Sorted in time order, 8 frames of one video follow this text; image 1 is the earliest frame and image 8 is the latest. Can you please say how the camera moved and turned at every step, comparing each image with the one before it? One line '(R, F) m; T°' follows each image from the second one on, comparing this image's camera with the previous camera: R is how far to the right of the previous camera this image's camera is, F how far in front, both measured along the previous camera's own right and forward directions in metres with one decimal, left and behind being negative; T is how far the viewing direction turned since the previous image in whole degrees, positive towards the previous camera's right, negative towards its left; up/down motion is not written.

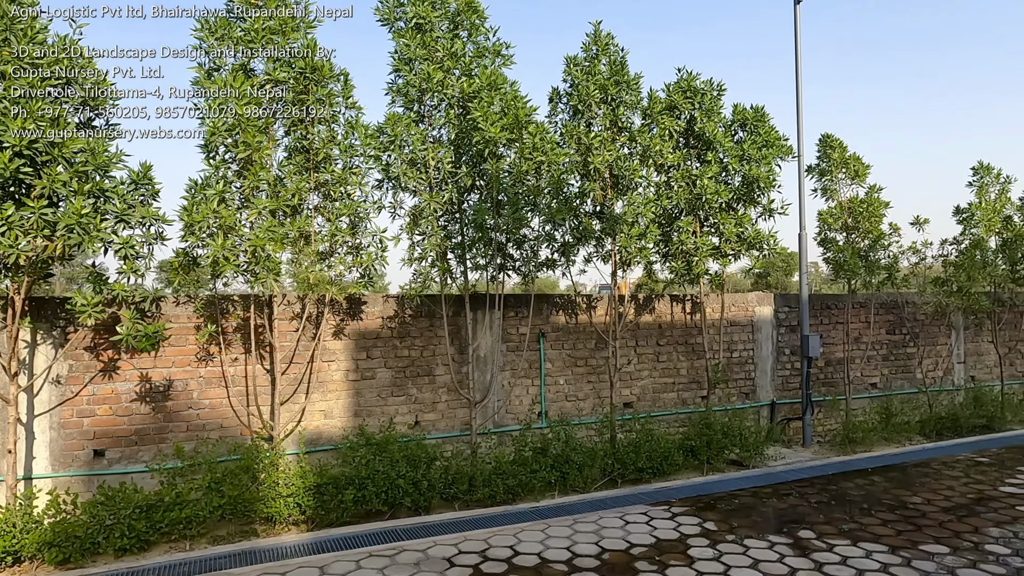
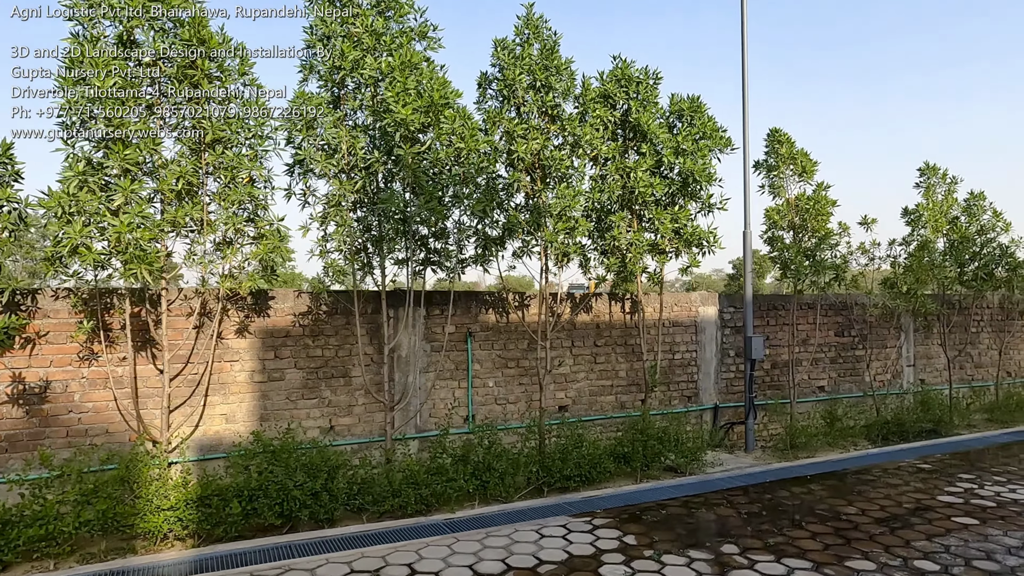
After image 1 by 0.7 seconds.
(+0.5, +0.4) m; +2°
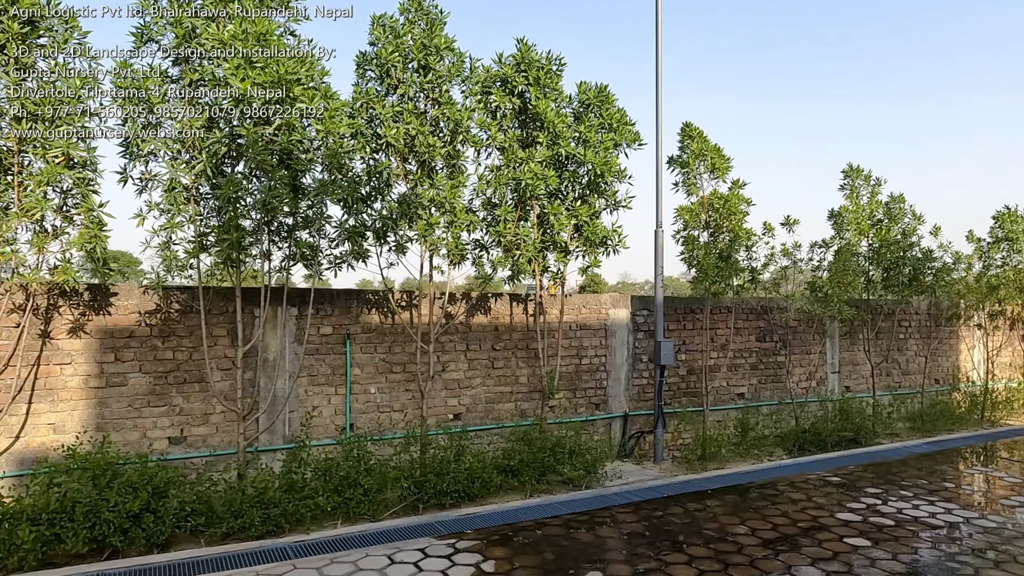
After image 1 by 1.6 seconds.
(+0.8, +0.4) m; +2°
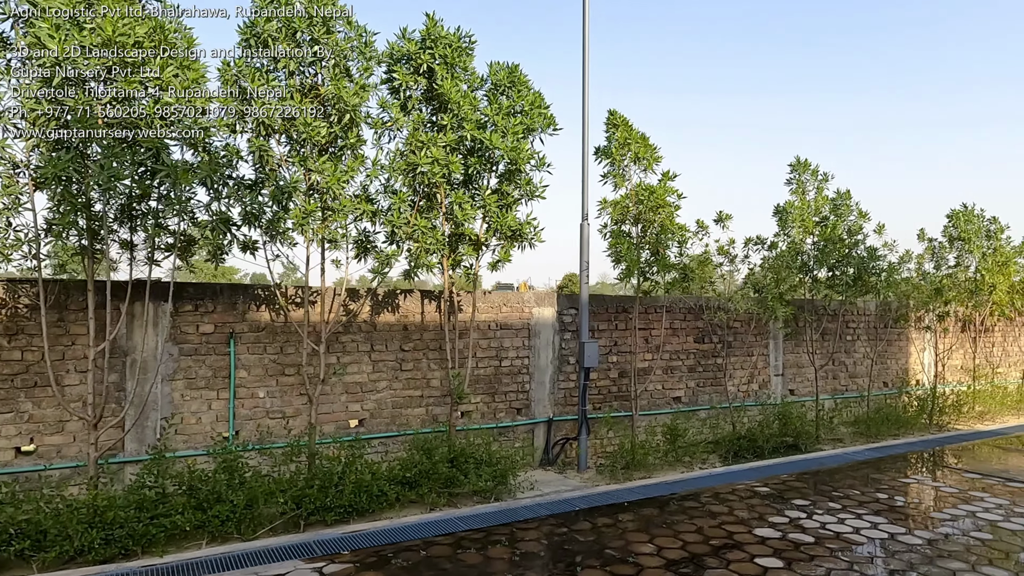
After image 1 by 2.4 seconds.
(+0.6, +0.4) m; +2°
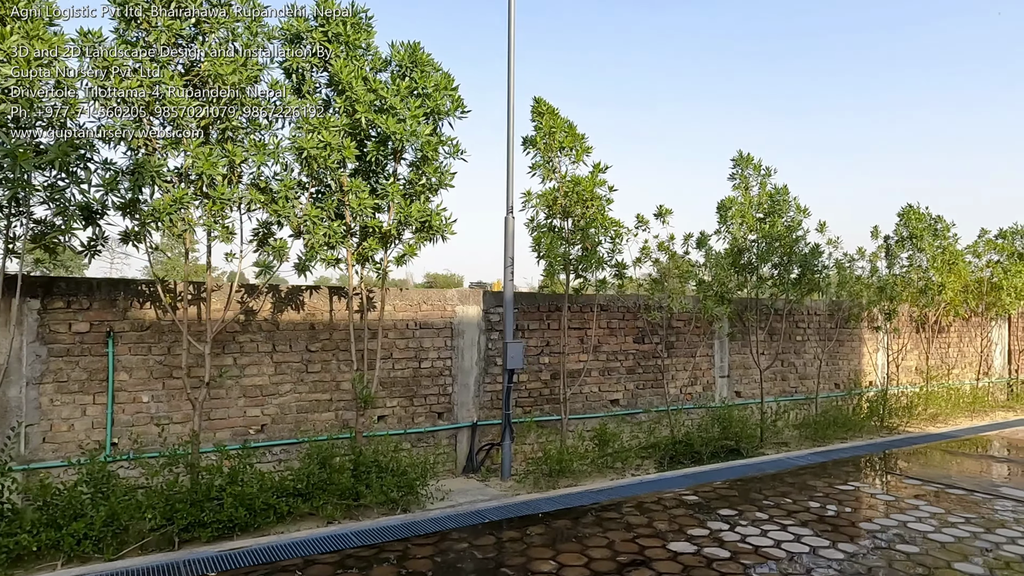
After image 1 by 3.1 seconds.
(+0.6, +0.4) m; +1°
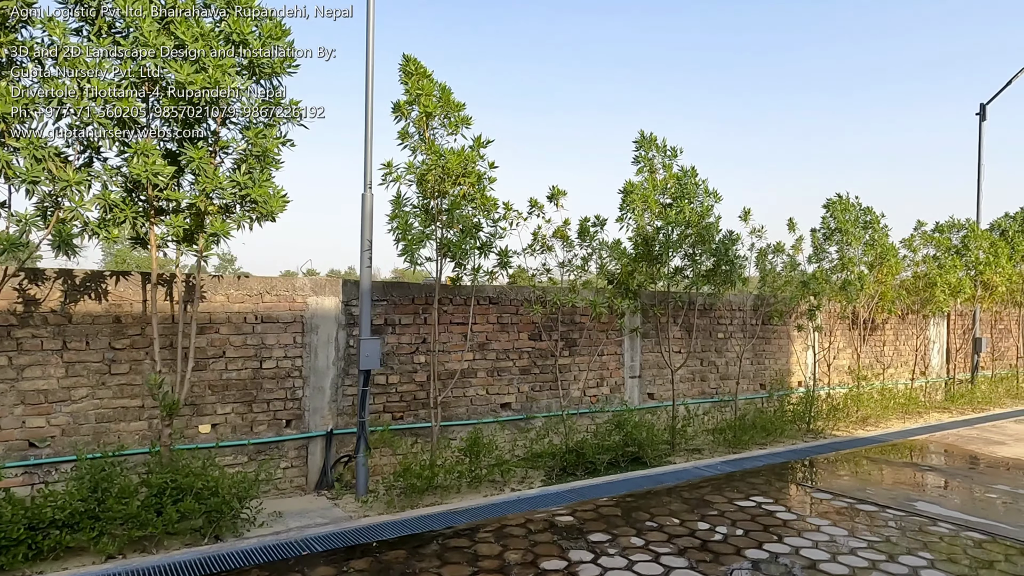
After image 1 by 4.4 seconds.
(+0.9, +0.8) m; +2°
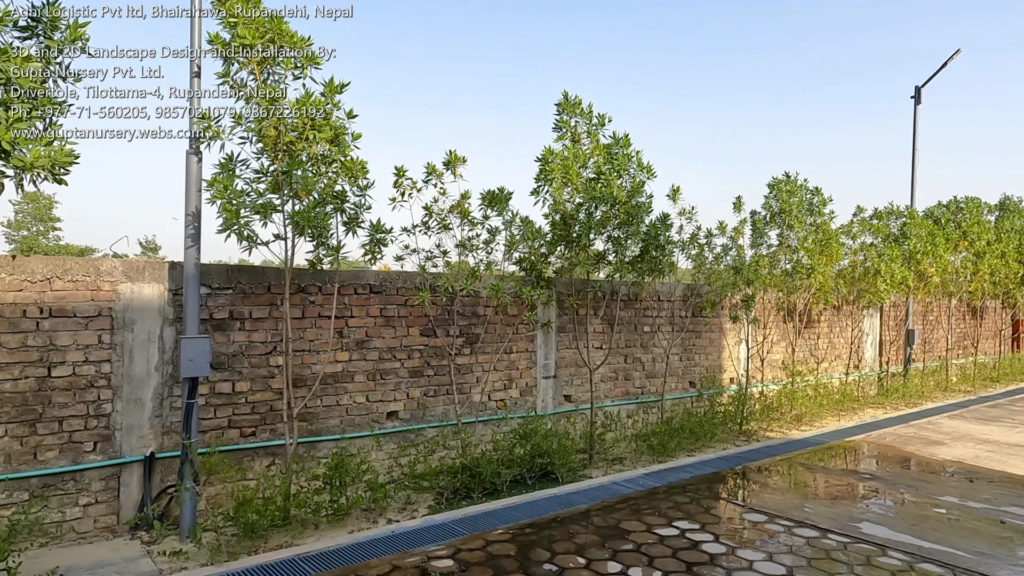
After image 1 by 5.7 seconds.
(+0.5, +1.0) m; +5°
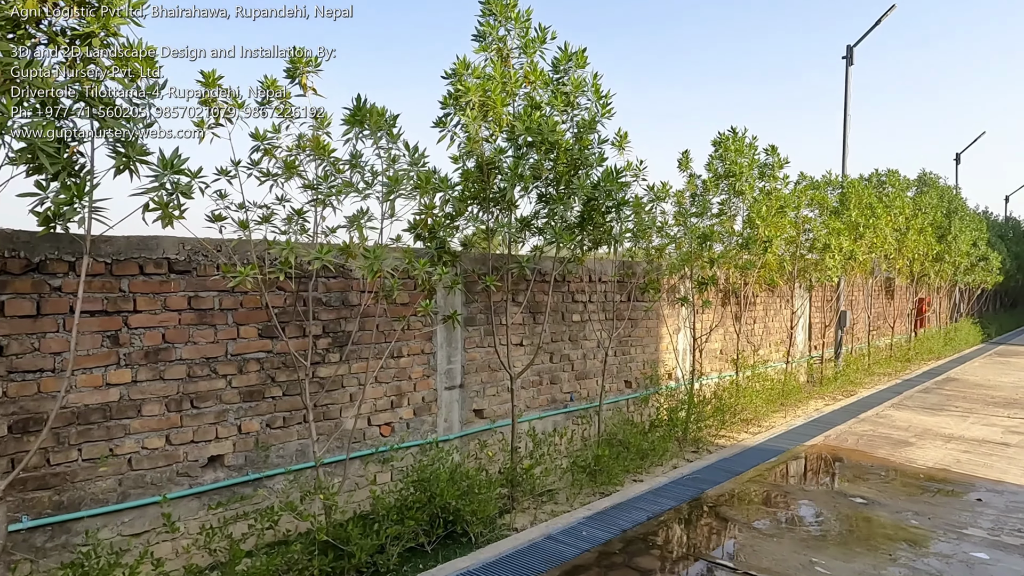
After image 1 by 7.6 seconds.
(0.0, +1.8) m; +9°
